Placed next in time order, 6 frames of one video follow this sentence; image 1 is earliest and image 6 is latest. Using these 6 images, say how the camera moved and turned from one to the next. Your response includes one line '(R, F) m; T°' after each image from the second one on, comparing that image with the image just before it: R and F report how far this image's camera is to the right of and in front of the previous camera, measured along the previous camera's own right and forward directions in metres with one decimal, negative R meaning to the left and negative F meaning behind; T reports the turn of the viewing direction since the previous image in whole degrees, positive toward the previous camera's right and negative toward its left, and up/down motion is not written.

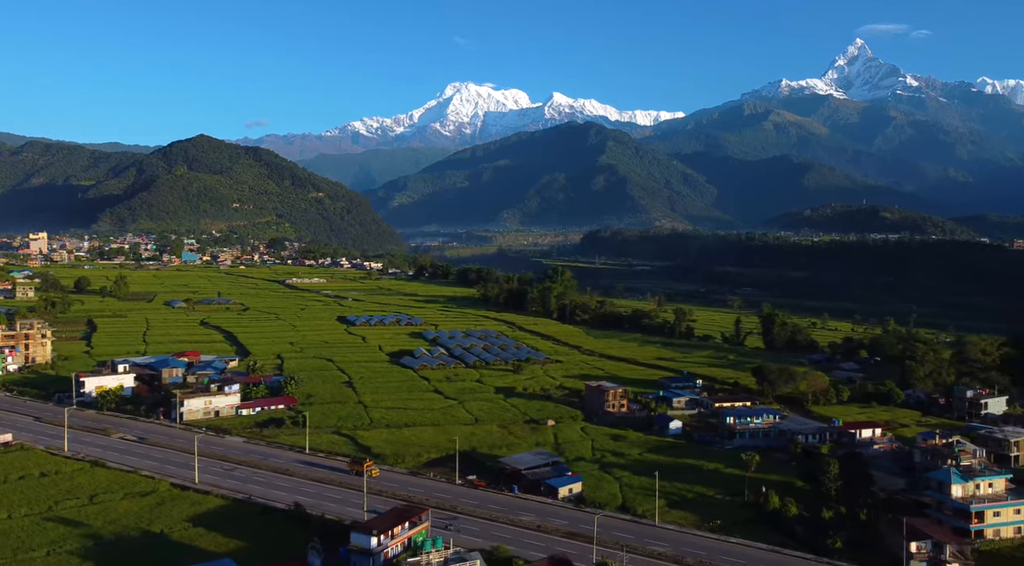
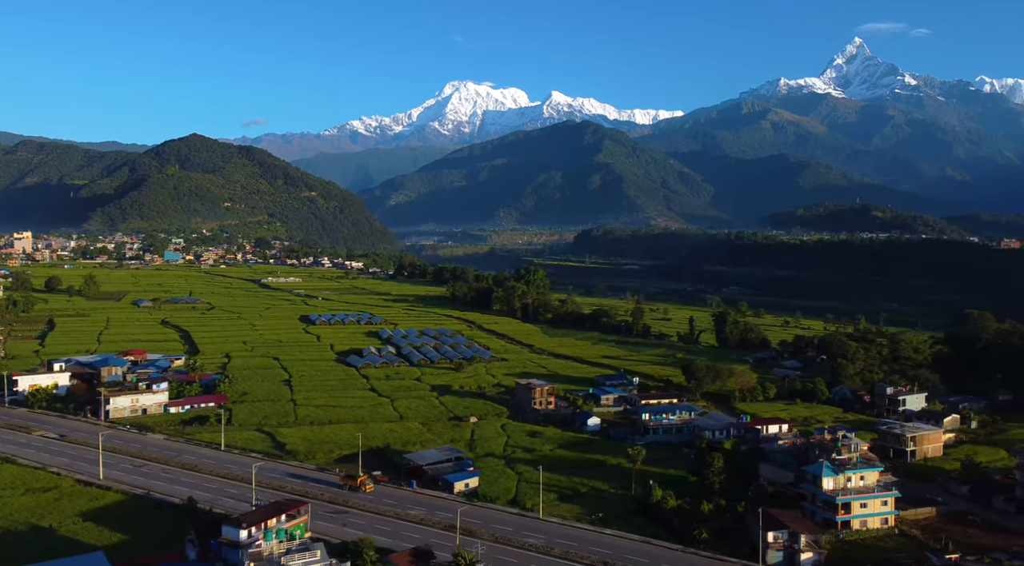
(+3.3, -0.9) m; 0°
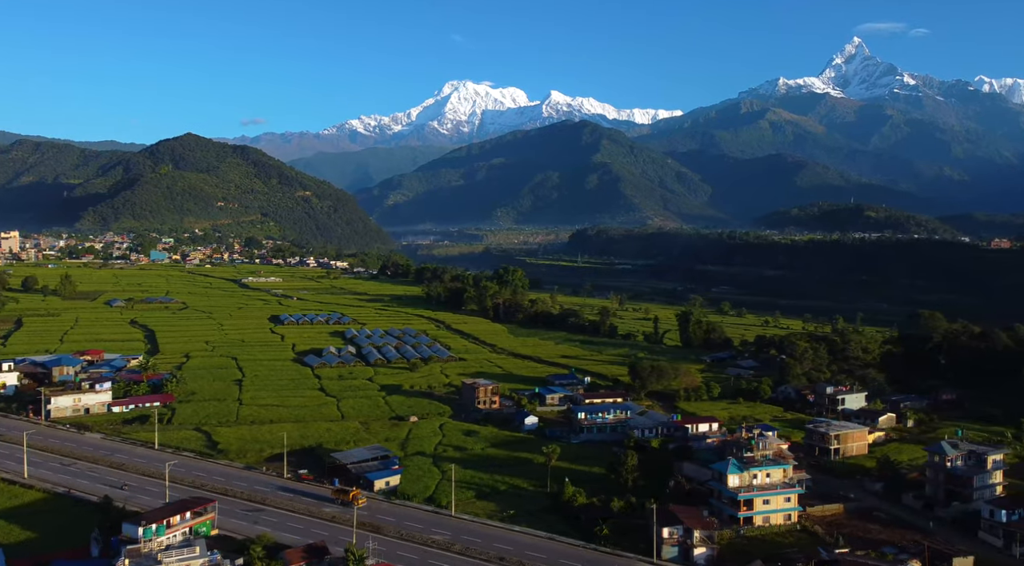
(+2.6, -0.5) m; 0°
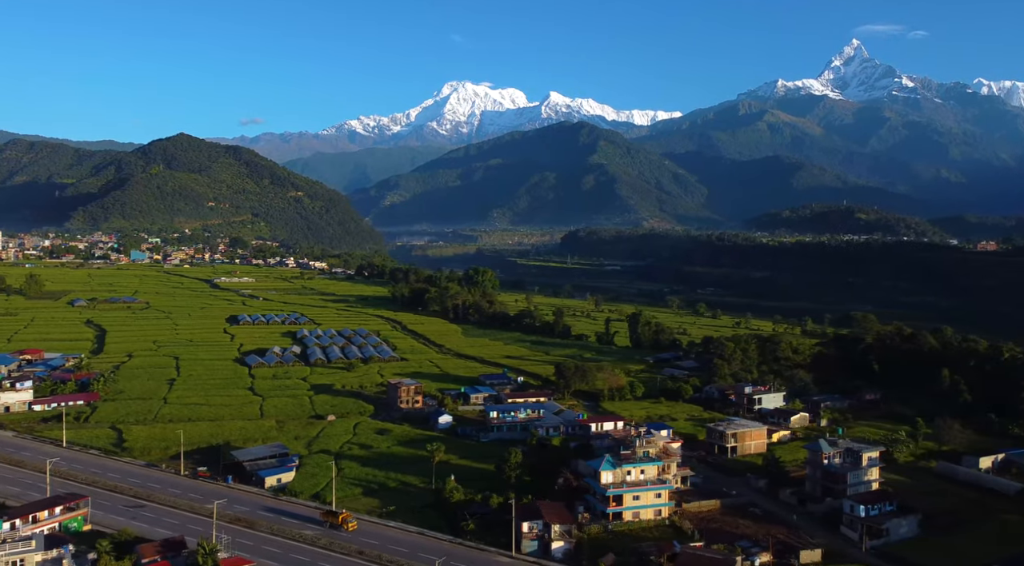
(+3.6, -0.7) m; 0°
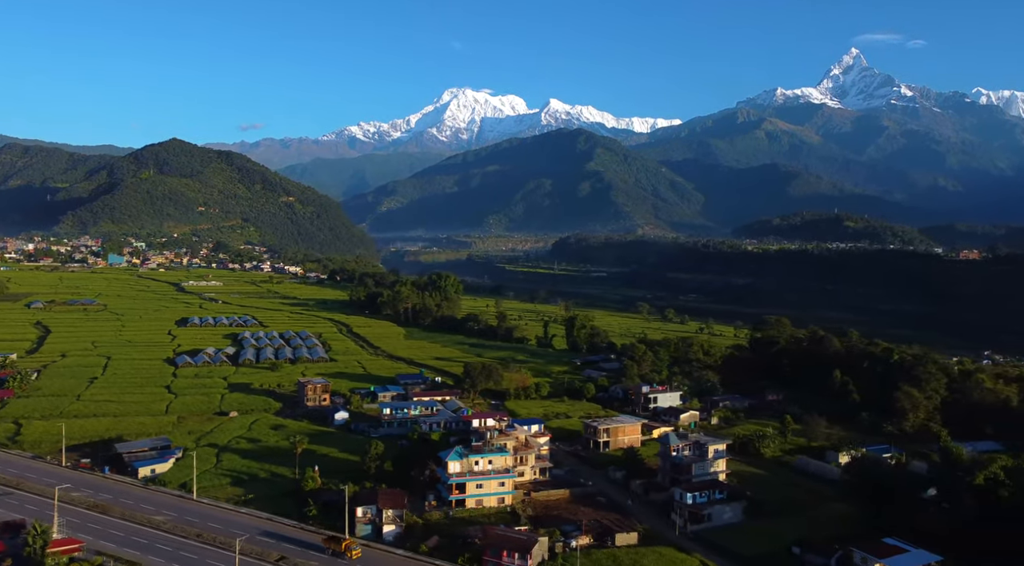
(+4.7, -1.6) m; 0°
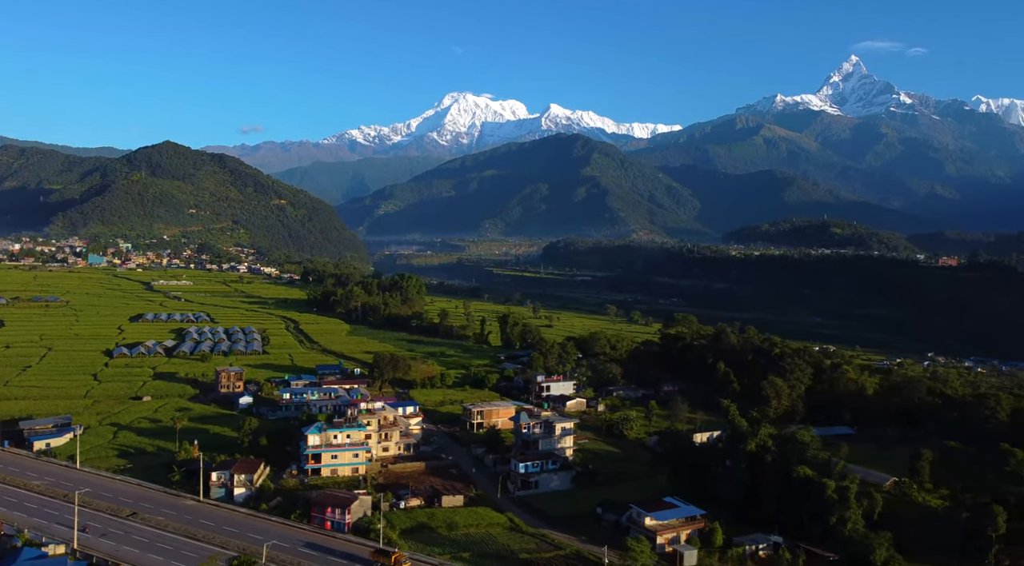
(+5.0, -3.3) m; 0°
